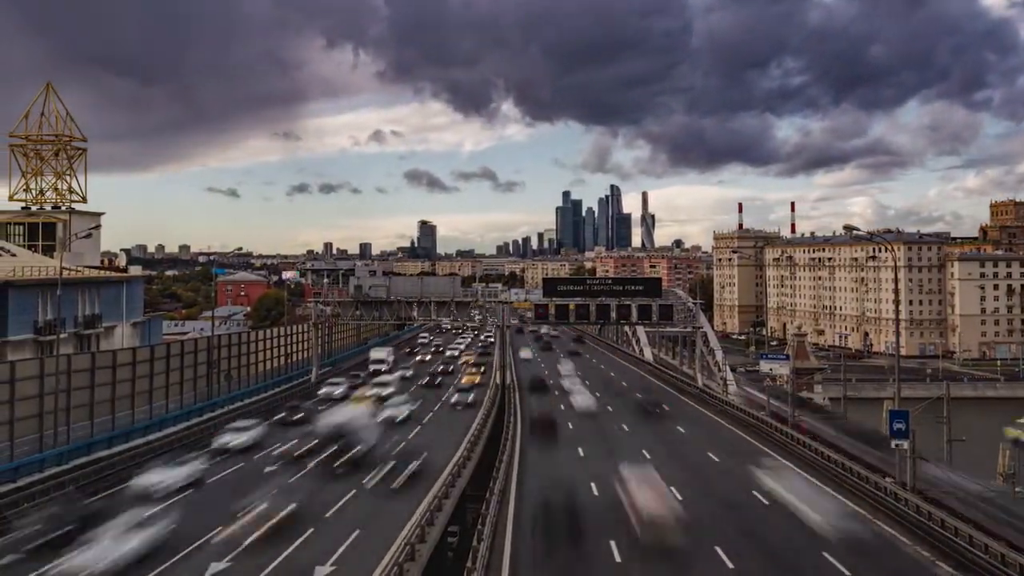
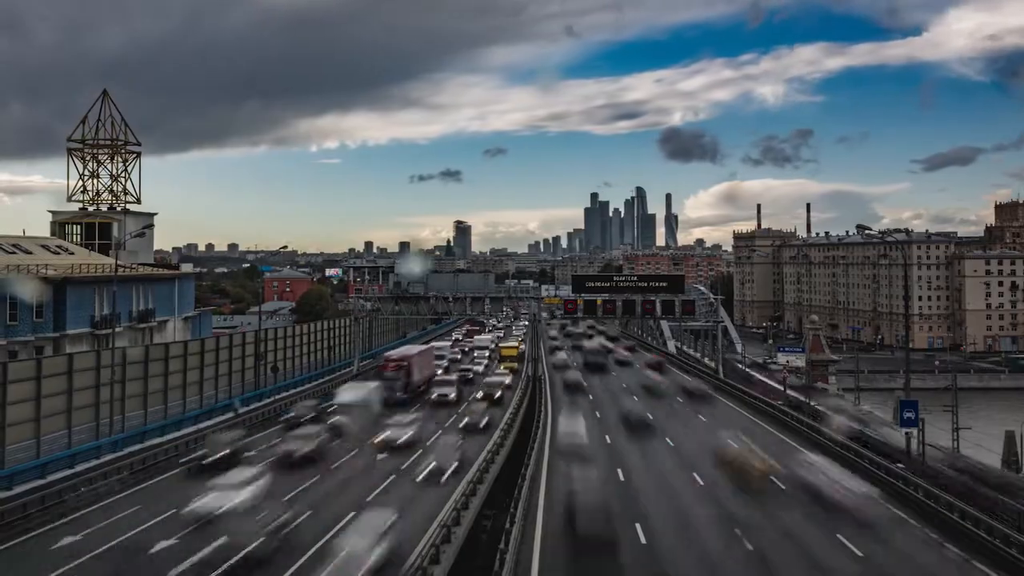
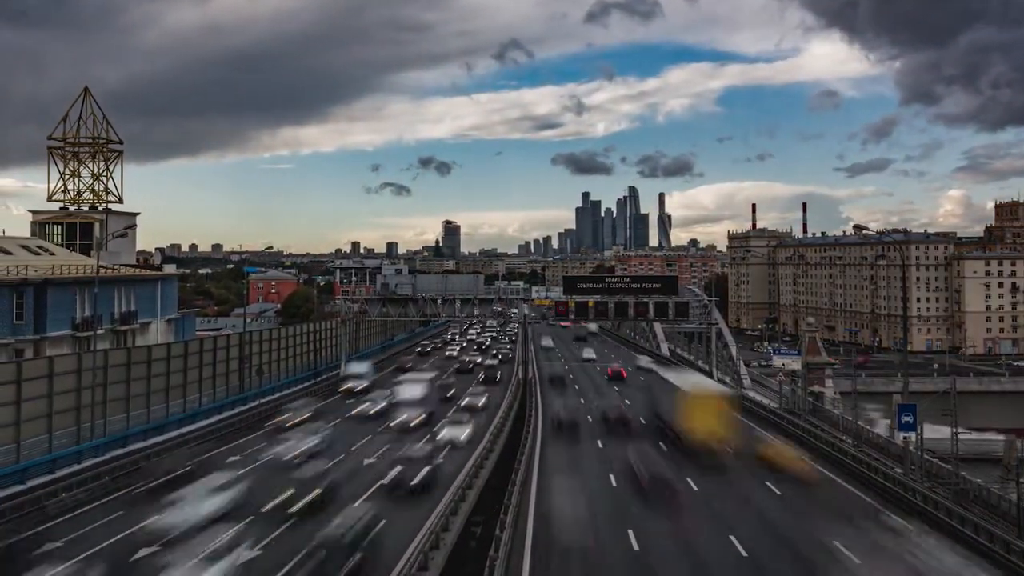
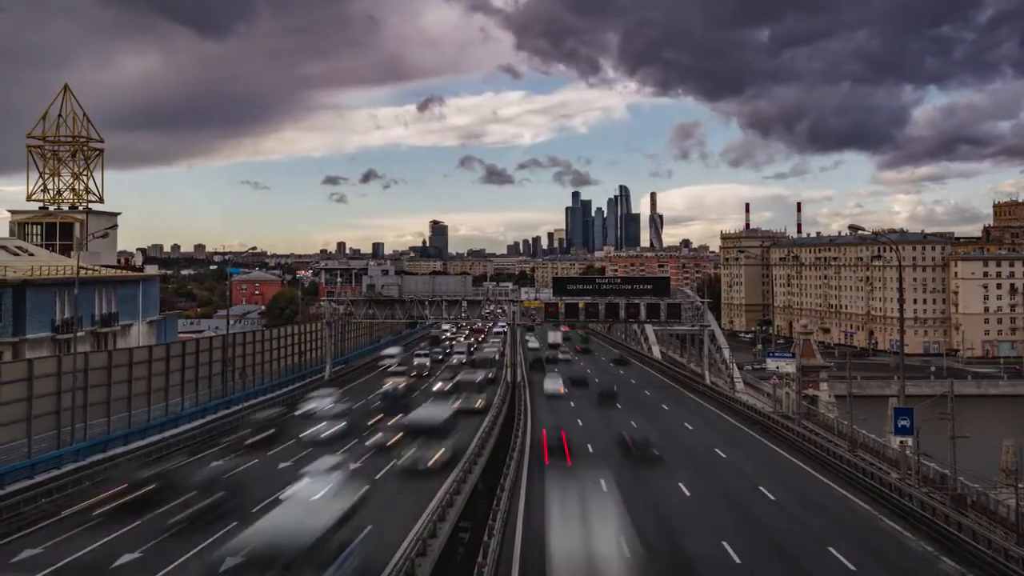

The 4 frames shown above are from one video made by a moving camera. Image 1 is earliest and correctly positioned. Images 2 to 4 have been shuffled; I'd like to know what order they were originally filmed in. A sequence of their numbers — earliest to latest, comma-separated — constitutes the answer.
4, 3, 2
